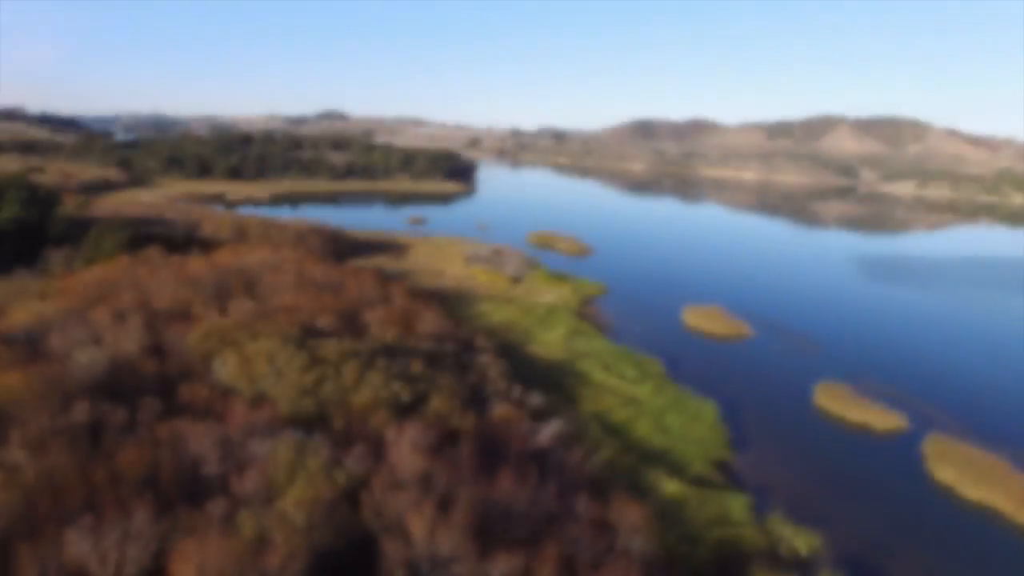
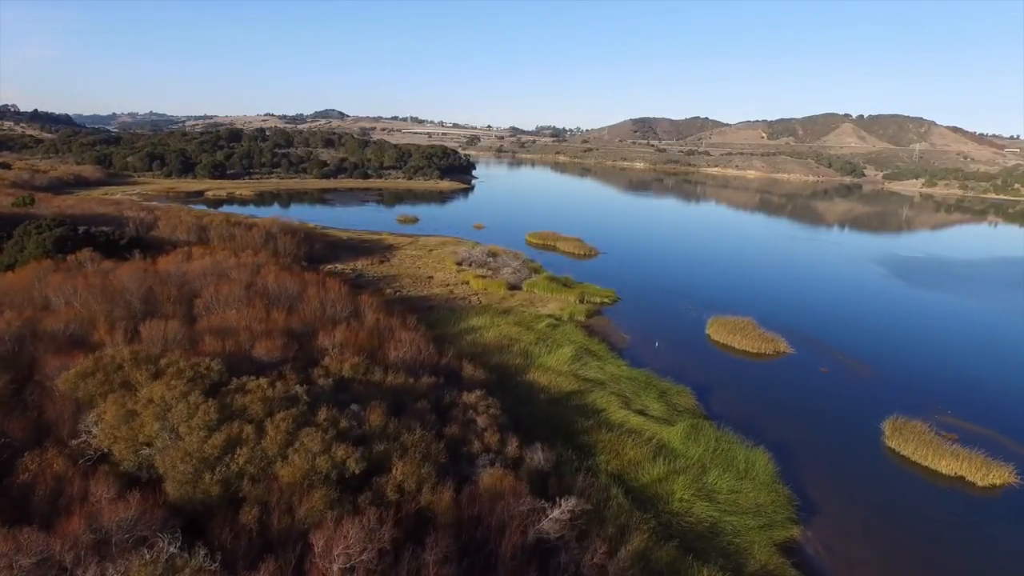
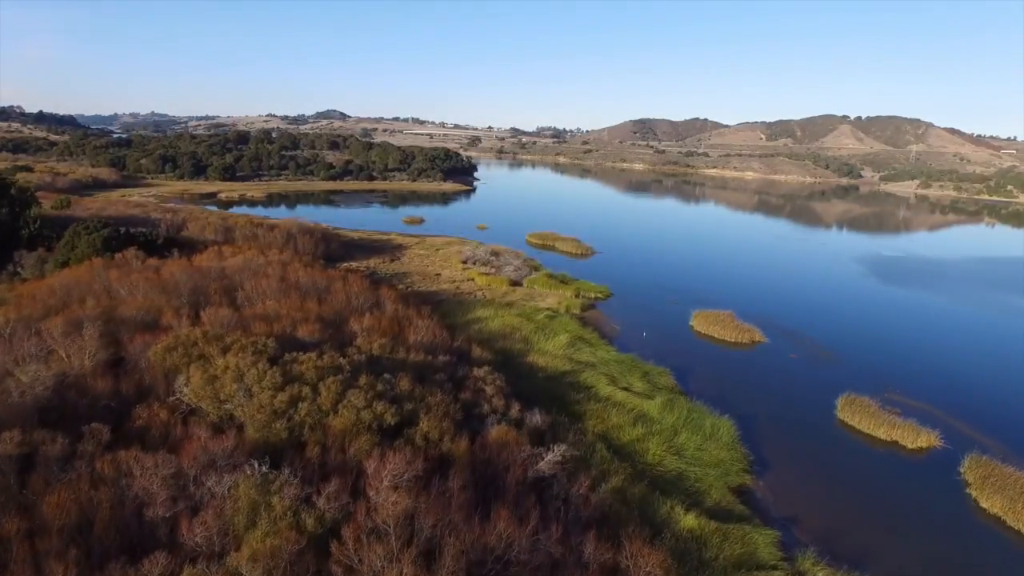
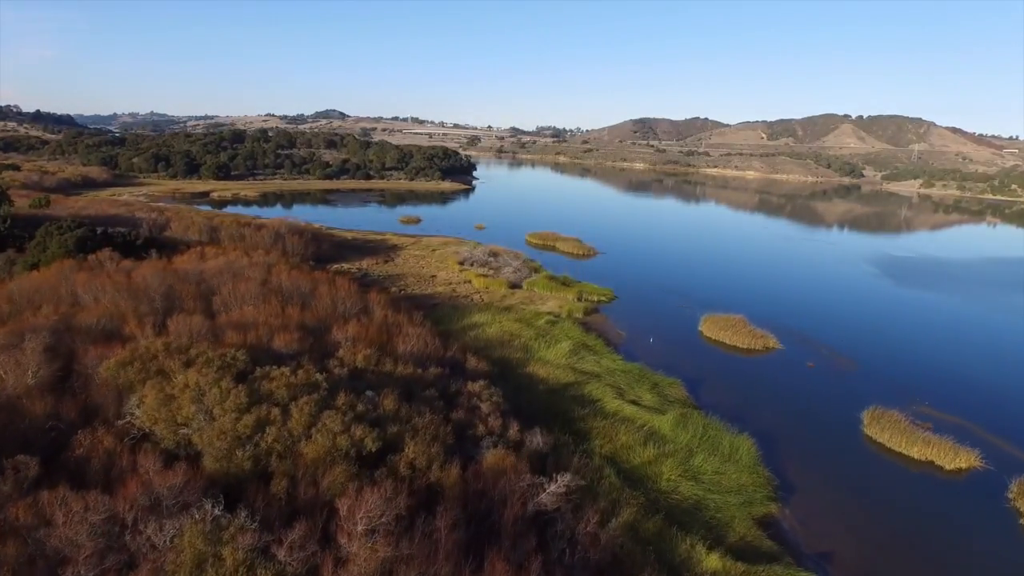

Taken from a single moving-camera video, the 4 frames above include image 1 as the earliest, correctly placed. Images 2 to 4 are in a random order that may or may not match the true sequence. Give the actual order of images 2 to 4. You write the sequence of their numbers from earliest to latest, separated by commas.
3, 4, 2
